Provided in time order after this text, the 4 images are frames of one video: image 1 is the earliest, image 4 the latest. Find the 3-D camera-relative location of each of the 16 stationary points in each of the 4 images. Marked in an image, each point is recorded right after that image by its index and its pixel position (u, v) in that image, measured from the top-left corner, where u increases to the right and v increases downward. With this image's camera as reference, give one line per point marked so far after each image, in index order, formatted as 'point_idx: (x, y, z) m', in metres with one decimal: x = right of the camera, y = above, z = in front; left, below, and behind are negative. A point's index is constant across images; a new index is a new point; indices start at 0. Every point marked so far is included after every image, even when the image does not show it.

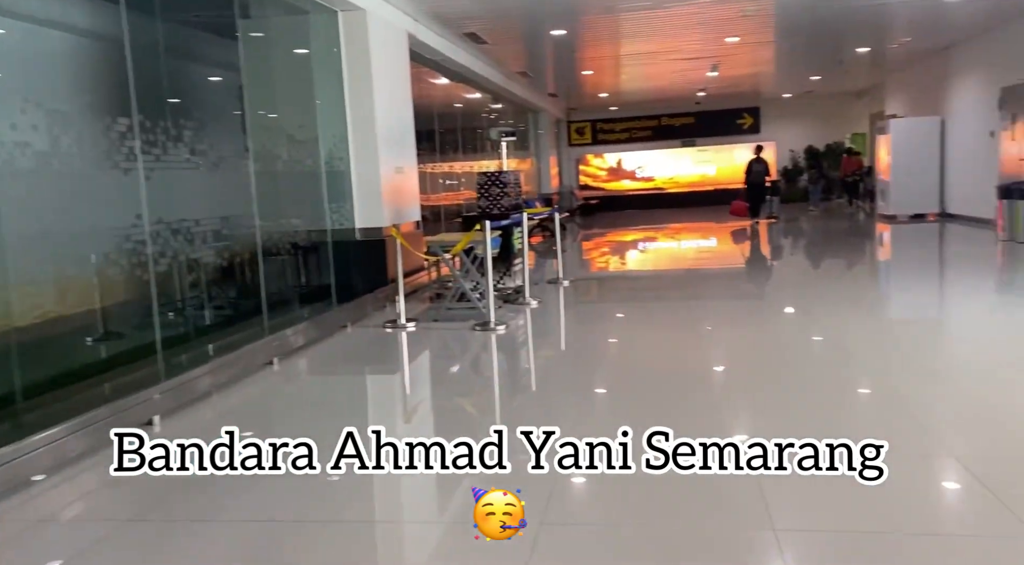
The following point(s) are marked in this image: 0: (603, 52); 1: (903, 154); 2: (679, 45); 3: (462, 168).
0: (+1.4, +3.4, +11.5) m
1: (+6.2, +2.1, +12.3) m
2: (+2.4, +3.4, +11.0) m
3: (-0.8, +1.7, +11.8) m
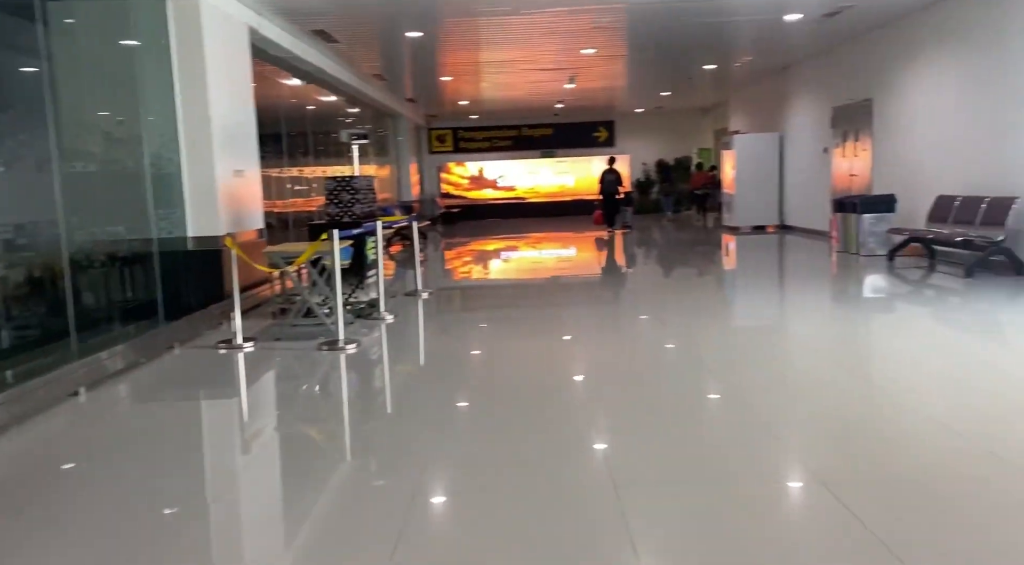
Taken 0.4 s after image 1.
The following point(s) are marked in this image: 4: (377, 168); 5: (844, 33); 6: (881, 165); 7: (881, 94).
0: (-0.7, +3.3, +11.3) m
1: (+3.9, +1.9, +12.9) m
2: (+0.4, +3.3, +10.9) m
3: (-2.9, +1.6, +11.1) m
4: (-2.9, +2.4, +16.3) m
5: (+4.1, +3.1, +9.5) m
6: (+4.5, +1.4, +9.4) m
7: (+4.4, +2.3, +9.3) m
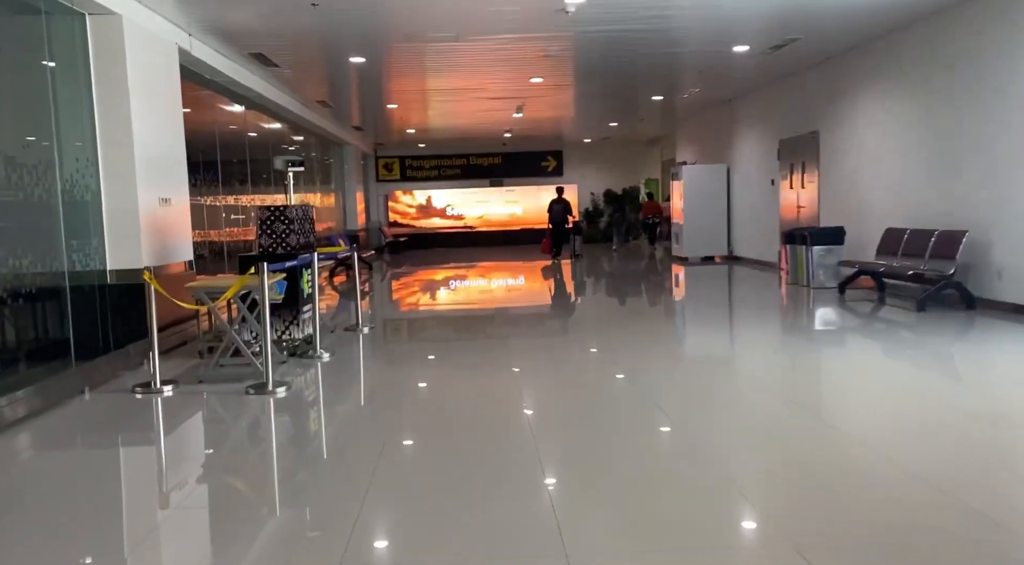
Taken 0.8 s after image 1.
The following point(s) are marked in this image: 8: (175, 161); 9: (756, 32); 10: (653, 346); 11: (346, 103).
0: (-1.5, +2.8, +11.0) m
1: (+3.1, +1.4, +13.0) m
2: (-0.4, +2.8, +10.8) m
3: (-3.6, +1.1, +10.7) m
4: (-3.9, +1.7, +15.8) m
5: (+3.4, +2.7, +9.6) m
6: (+3.8, +1.0, +9.4) m
7: (+3.8, +1.9, +9.3) m
8: (-2.8, +1.0, +6.5) m
9: (+2.5, +2.6, +7.9) m
10: (+1.5, -0.6, +8.5) m
11: (-2.7, +3.0, +12.8) m
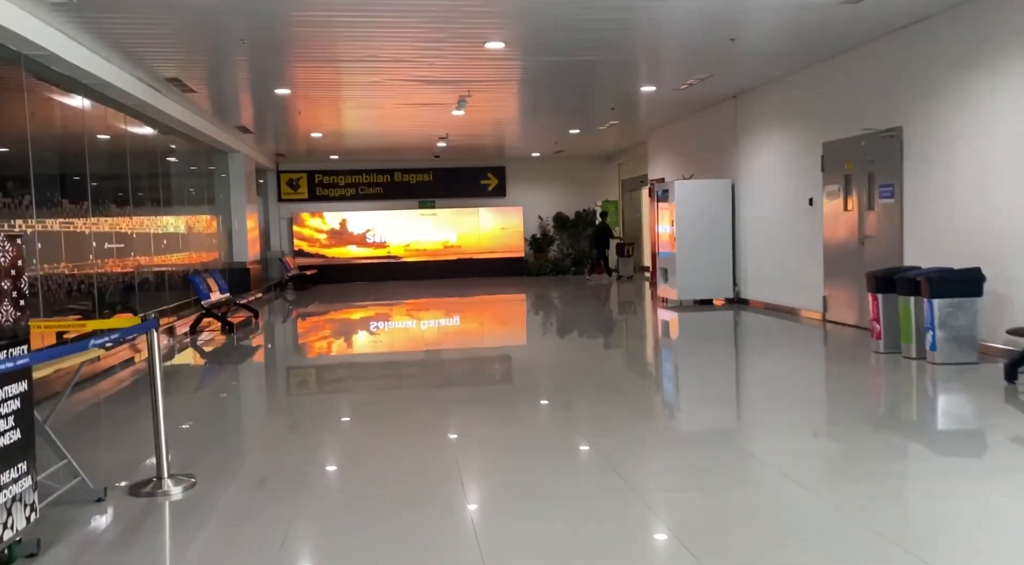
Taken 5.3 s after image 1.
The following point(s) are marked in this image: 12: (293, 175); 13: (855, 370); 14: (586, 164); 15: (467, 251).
0: (-2.1, +2.2, +7.7) m
1: (+2.3, +0.8, +10.0) m
2: (-0.9, +2.2, +7.5) m
3: (-4.1, +0.5, +7.1) m
4: (-5.0, +1.0, +12.2) m
5: (+3.0, +2.2, +6.7) m
6: (+3.4, +0.5, +6.5) m
7: (+3.4, +1.4, +6.5) m
8: (-3.0, +0.6, +3.0) m
9: (+2.2, +2.1, +4.9) m
10: (+1.2, -1.1, +5.4) m
11: (-3.4, +2.3, +9.3) m
12: (-5.2, +2.5, +18.3) m
13: (+2.9, -0.8, +6.4) m
14: (+1.8, +3.0, +19.7) m
15: (-1.1, +0.8, +19.3) m
